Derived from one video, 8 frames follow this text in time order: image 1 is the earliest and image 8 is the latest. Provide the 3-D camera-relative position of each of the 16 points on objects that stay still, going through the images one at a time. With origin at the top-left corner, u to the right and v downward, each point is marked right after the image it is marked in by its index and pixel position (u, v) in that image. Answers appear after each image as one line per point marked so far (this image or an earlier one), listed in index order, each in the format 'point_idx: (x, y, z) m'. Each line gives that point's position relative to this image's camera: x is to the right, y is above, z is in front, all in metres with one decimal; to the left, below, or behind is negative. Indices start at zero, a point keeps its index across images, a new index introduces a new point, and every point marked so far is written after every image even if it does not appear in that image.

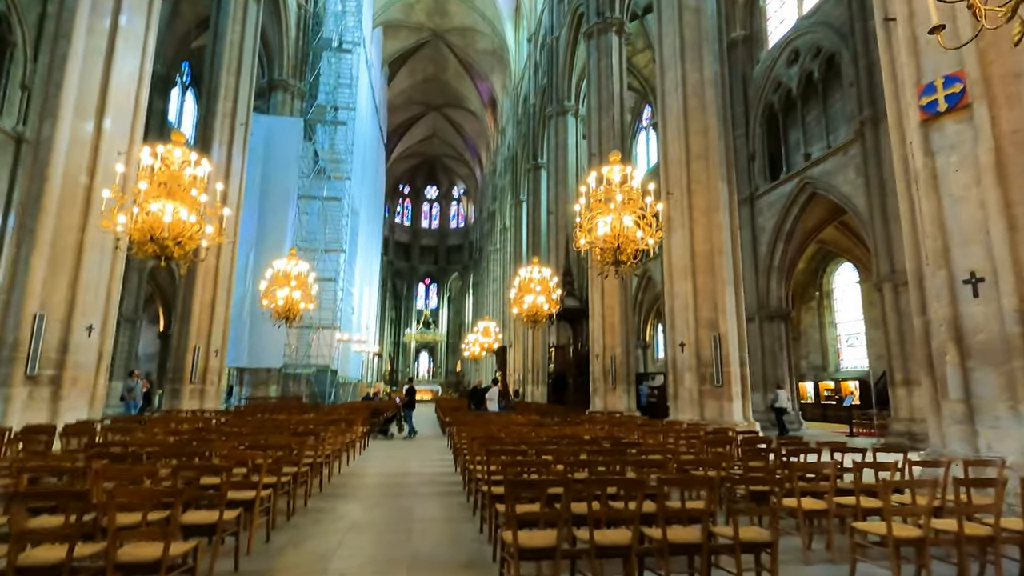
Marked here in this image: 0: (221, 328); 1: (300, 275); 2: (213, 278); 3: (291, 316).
0: (-8.5, -1.2, +15.7) m
1: (-5.6, +0.4, +14.3) m
2: (-8.6, +0.2, +15.5) m
3: (-5.9, -0.7, +14.3) m
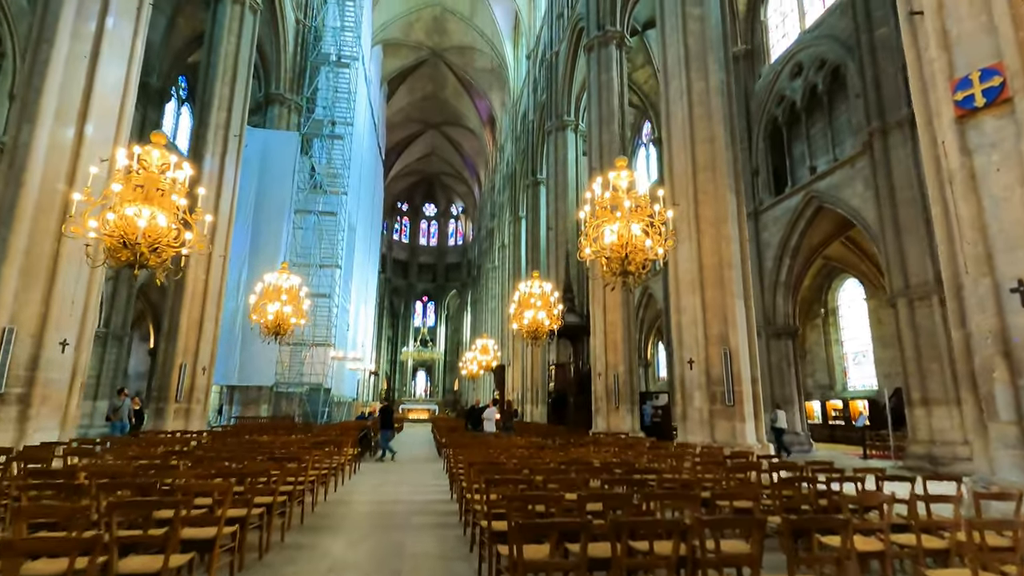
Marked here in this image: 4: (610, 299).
0: (-8.5, -1.6, +15.1) m
1: (-5.7, 0.0, +13.7) m
2: (-8.6, -0.2, +15.0) m
3: (-5.9, -1.1, +13.8) m
4: (+3.0, -0.4, +16.7) m
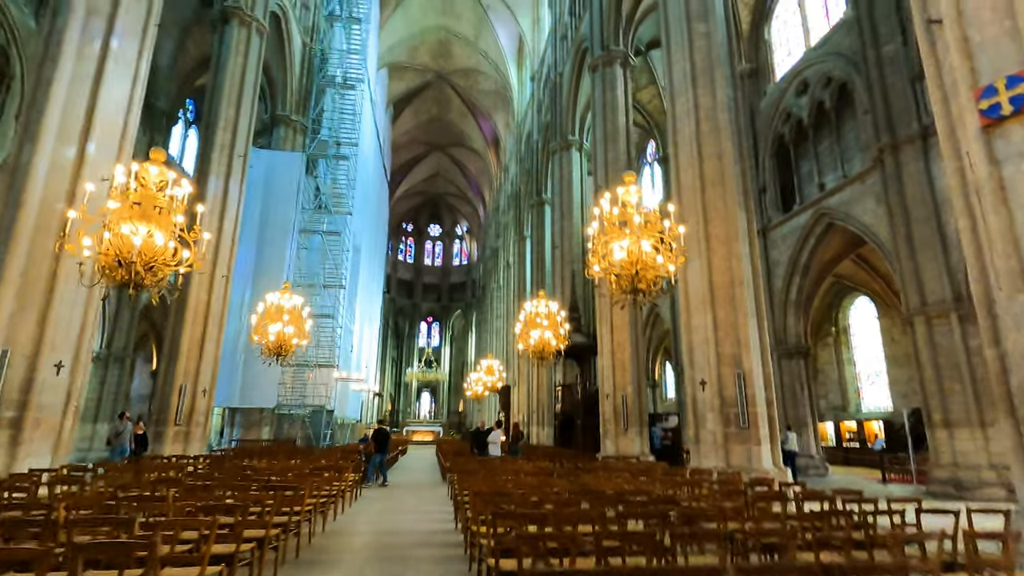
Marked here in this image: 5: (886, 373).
0: (-8.3, -2.1, +14.9) m
1: (-5.5, -0.5, +13.5) m
2: (-8.5, -0.8, +14.8) m
3: (-5.8, -1.6, +13.5) m
4: (+3.2, -0.9, +16.4) m
5: (+13.3, -3.0, +19.1) m
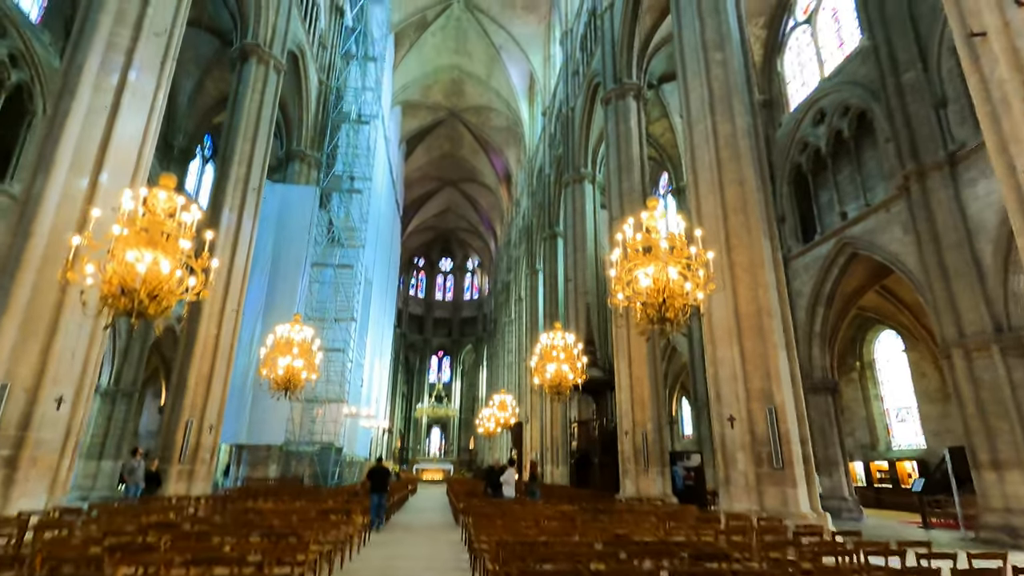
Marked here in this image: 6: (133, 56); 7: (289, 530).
0: (-7.9, -3.0, +14.5) m
1: (-5.1, -1.3, +13.2) m
2: (-8.1, -1.6, +14.5) m
3: (-5.4, -2.4, +13.1) m
4: (+3.6, -1.9, +15.9) m
5: (+13.8, -4.1, +18.3) m
6: (-7.0, +4.3, +9.9) m
7: (-2.5, -2.7, +6.0) m
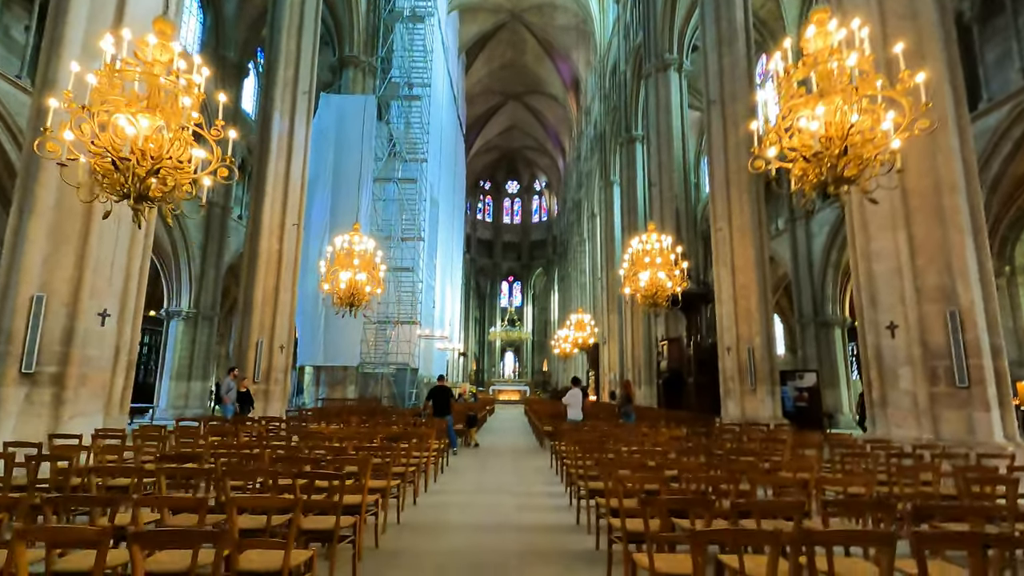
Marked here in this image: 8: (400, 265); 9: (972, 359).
0: (-5.8, -0.8, +13.9) m
1: (-3.3, +0.8, +12.1) m
2: (-6.0, +0.5, +13.8) m
3: (-3.5, -0.3, +12.2) m
4: (+5.7, +0.8, +13.6) m
5: (+16.2, -0.9, +15.0) m
6: (-5.7, +5.8, +8.3) m
7: (-1.5, -1.5, +4.8) m
8: (-4.1, +0.9, +19.8) m
9: (+5.9, -0.9, +6.9) m
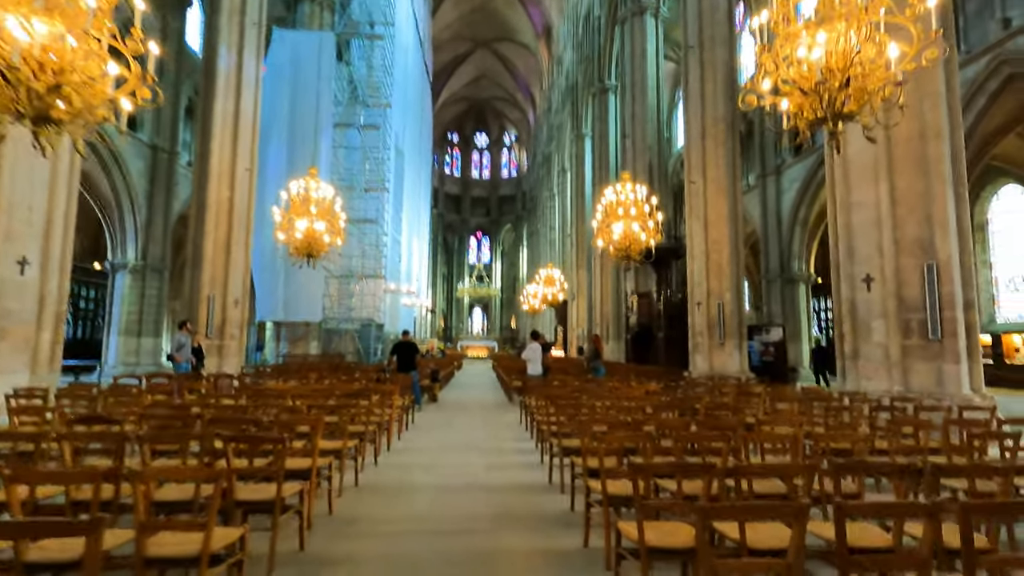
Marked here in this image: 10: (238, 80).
0: (-6.6, +0.4, +13.1) m
1: (-3.9, +1.8, +11.3) m
2: (-6.8, +1.7, +12.8) m
3: (-4.2, +0.7, +11.5) m
4: (+5.0, +1.9, +13.4) m
5: (+15.3, +0.4, +15.5) m
6: (-6.1, +6.5, +7.0) m
7: (-1.8, -1.1, +4.4) m
8: (-5.2, +2.5, +18.9) m
9: (+5.5, -0.3, +6.8) m
10: (-6.8, +5.1, +13.3) m
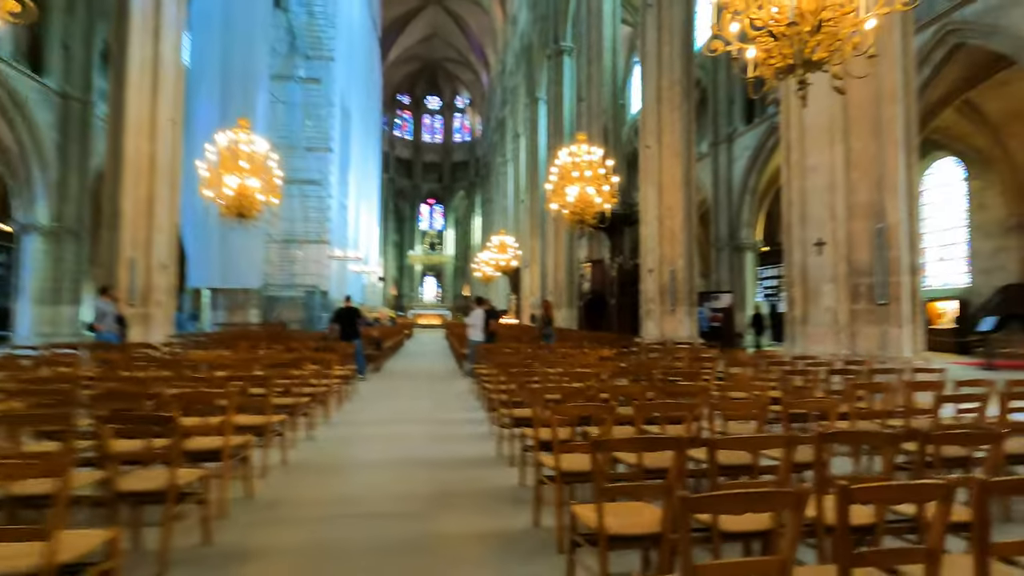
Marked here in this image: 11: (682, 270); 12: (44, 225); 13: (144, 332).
0: (-7.7, +1.2, +12.0) m
1: (-4.9, +2.5, +10.4) m
2: (-7.9, +2.5, +11.7) m
3: (-5.2, +1.4, +10.6) m
4: (+3.8, +2.7, +13.2) m
5: (+13.9, +1.3, +16.3) m
6: (-6.7, +7.0, +5.7) m
7: (-2.2, -0.7, +3.8) m
8: (-6.8, +3.7, +17.8) m
9: (+4.9, +0.2, +6.9) m
10: (-7.9, +6.0, +11.9) m
11: (+4.1, +0.4, +13.0) m
12: (-14.0, +1.9, +16.1) m
13: (-7.9, -1.0, +11.5) m
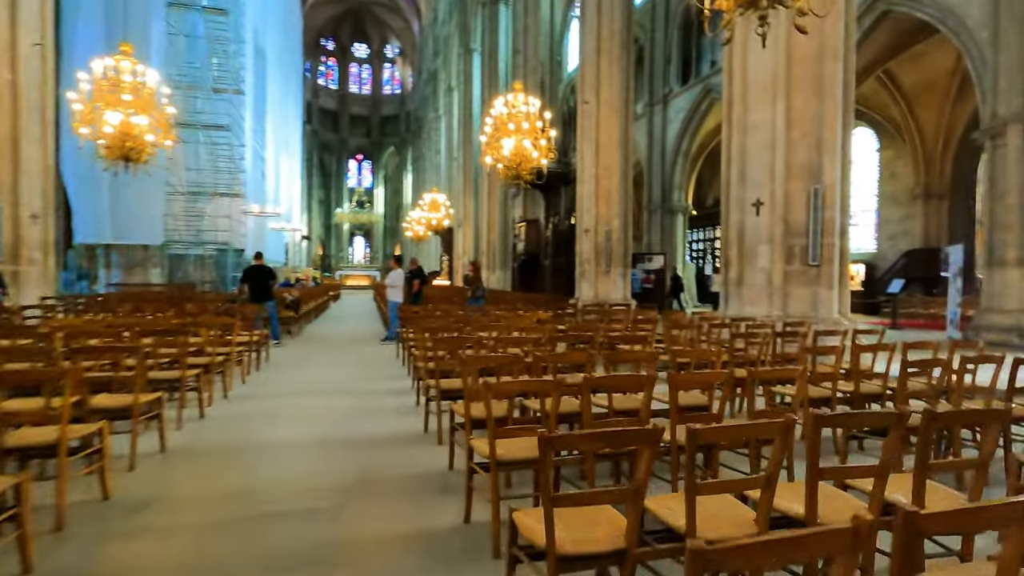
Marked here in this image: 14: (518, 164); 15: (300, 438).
0: (-9.1, +2.1, +10.4) m
1: (-6.1, +3.3, +9.0) m
2: (-9.2, +3.4, +9.9) m
3: (-6.4, +2.2, +9.2) m
4: (+2.2, +3.7, +12.9) m
5: (+11.9, +2.5, +17.3) m
6: (-7.3, +7.4, +3.8) m
7: (-2.6, -0.5, +3.1) m
8: (-8.9, +5.0, +16.0) m
9: (+4.0, +0.6, +6.9) m
10: (-9.2, +6.8, +9.9) m
11: (+2.5, +1.4, +12.8) m
12: (-15.8, +3.1, +13.6) m
13: (-9.2, -0.1, +10.0) m
14: (+0.1, +2.4, +10.5) m
15: (-1.5, -1.0, +3.7) m
